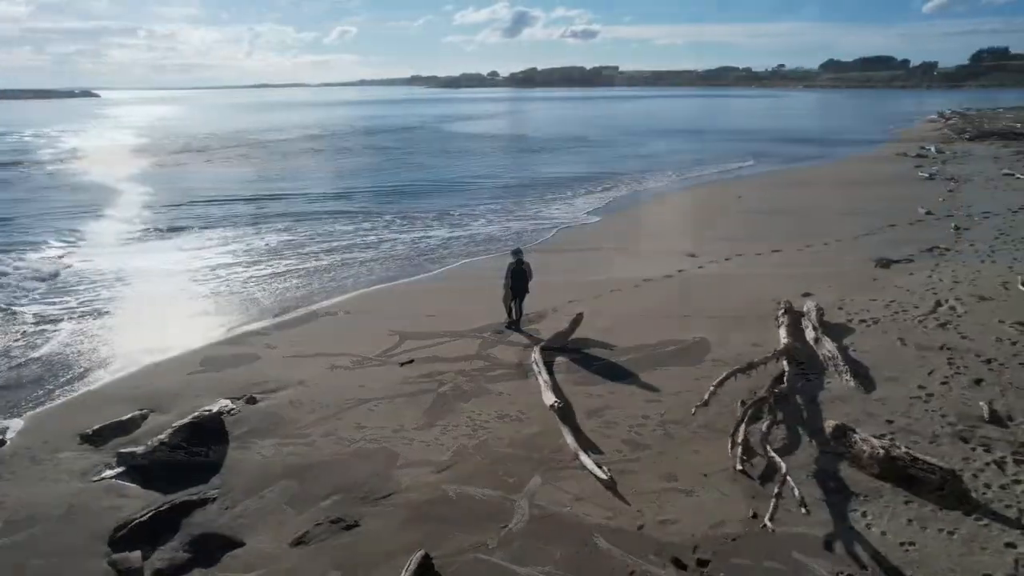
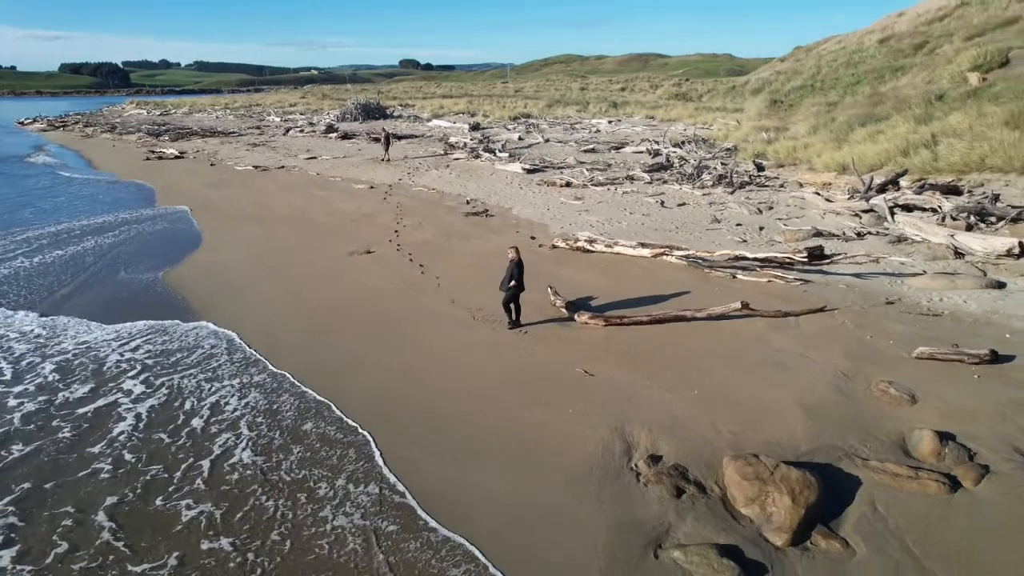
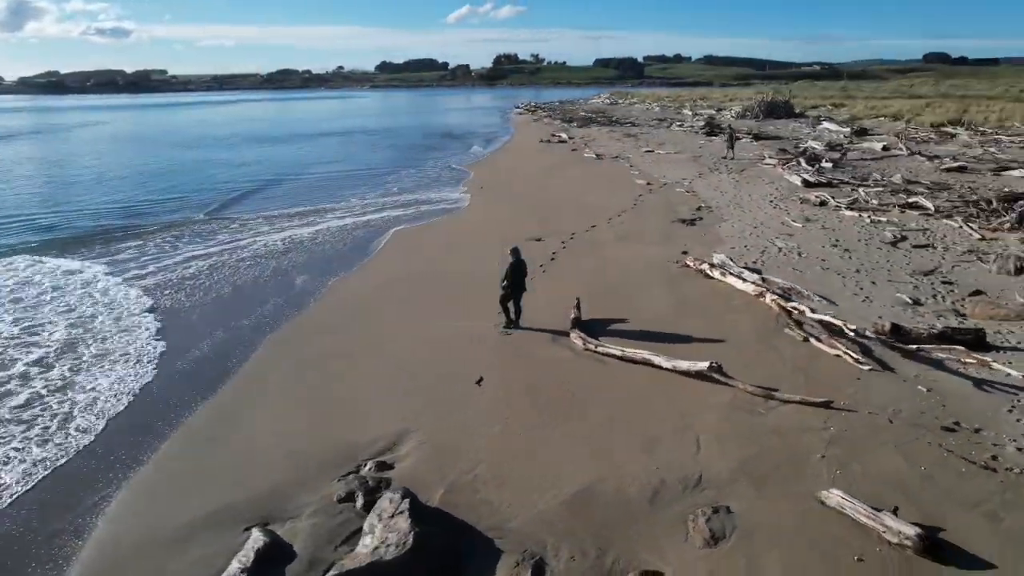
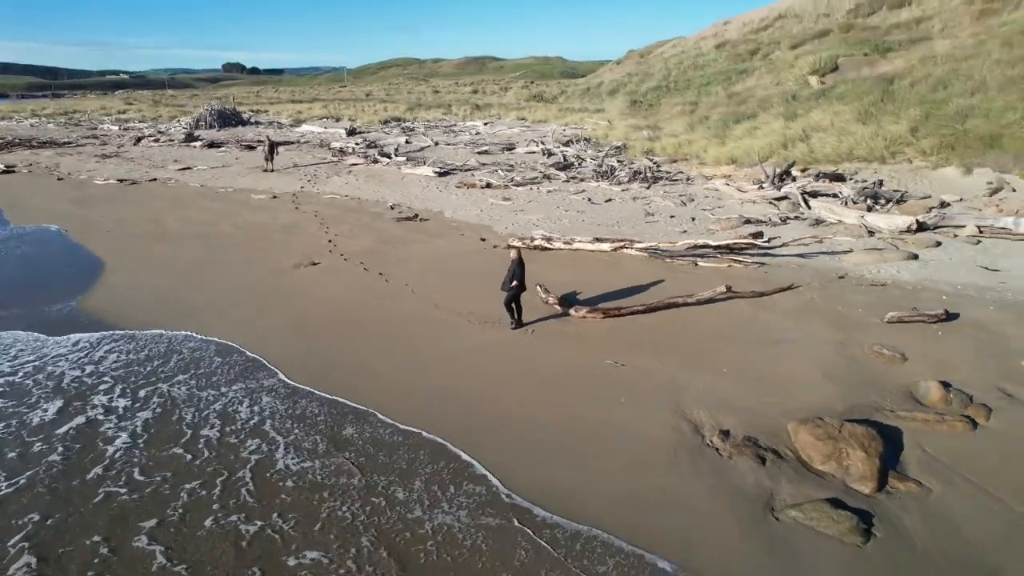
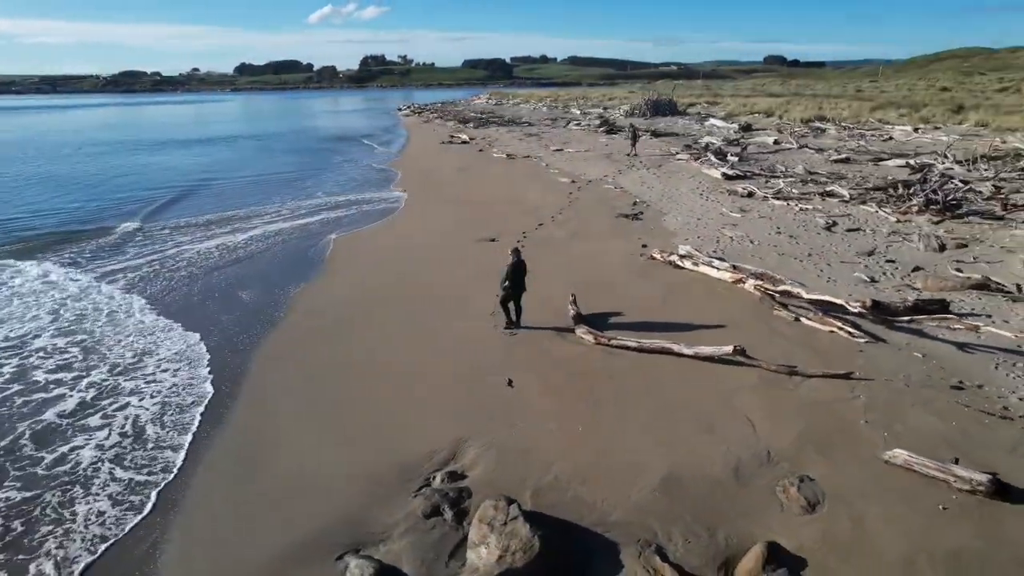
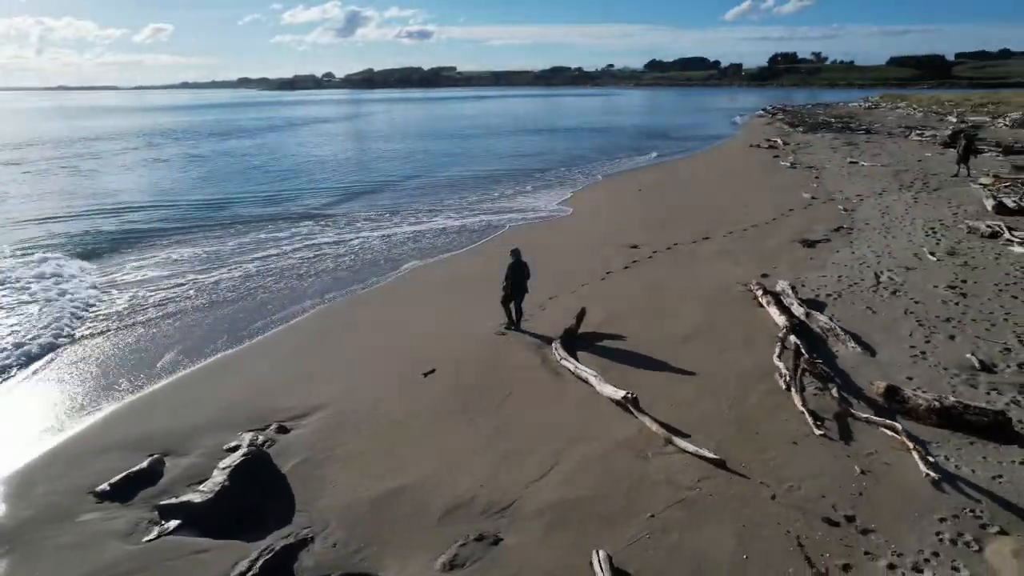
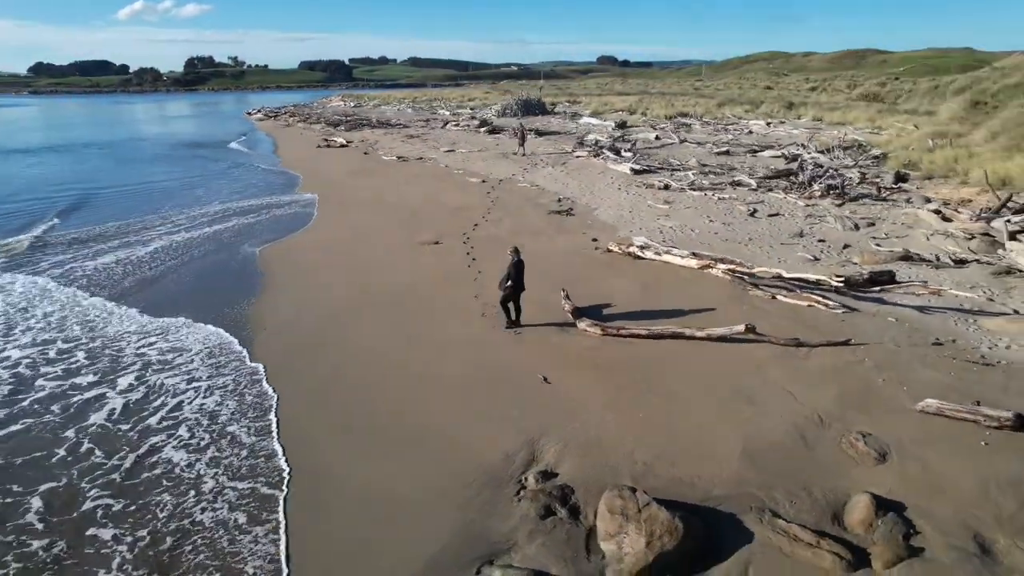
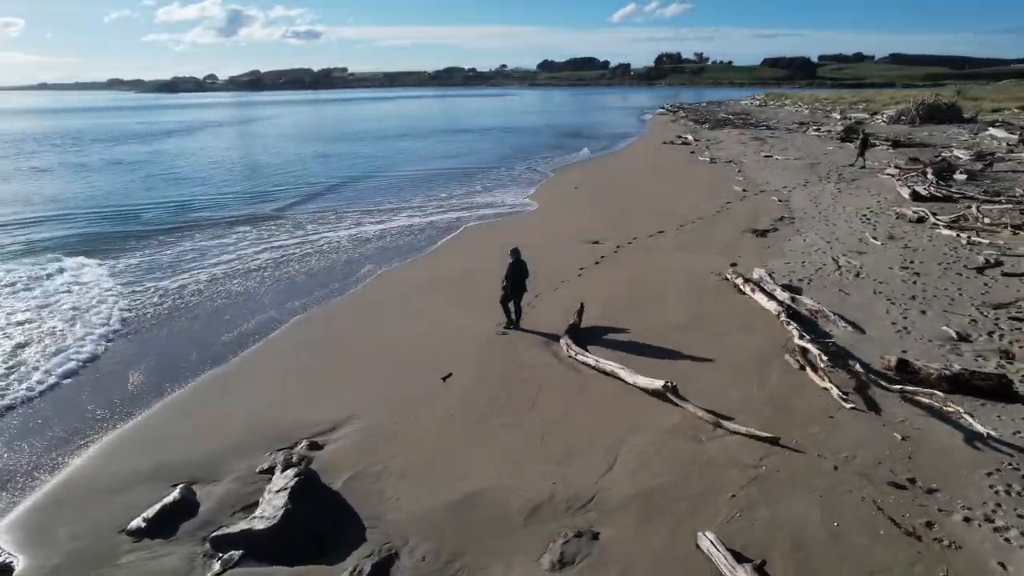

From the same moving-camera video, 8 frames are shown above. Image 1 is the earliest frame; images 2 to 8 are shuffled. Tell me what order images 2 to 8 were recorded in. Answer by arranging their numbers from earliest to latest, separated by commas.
6, 8, 3, 5, 7, 2, 4
